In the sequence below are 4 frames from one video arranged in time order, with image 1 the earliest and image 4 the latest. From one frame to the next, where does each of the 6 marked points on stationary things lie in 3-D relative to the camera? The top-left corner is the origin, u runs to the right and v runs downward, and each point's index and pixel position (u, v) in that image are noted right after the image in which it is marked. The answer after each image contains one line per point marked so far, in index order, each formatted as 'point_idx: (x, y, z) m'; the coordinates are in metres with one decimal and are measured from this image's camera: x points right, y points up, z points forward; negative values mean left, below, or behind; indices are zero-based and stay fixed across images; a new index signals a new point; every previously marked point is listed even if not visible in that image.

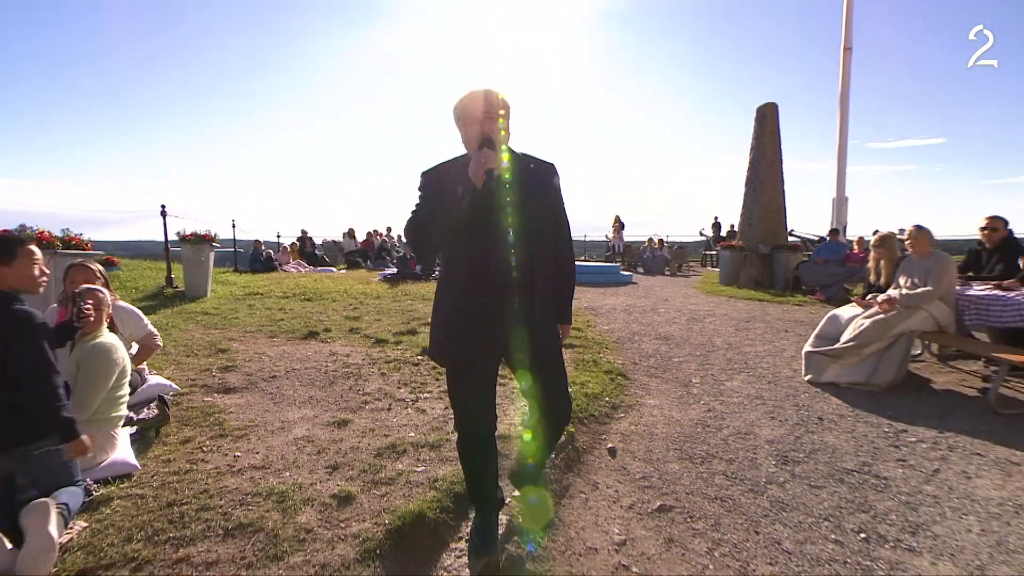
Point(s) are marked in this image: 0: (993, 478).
0: (+3.0, -1.2, +3.3) m
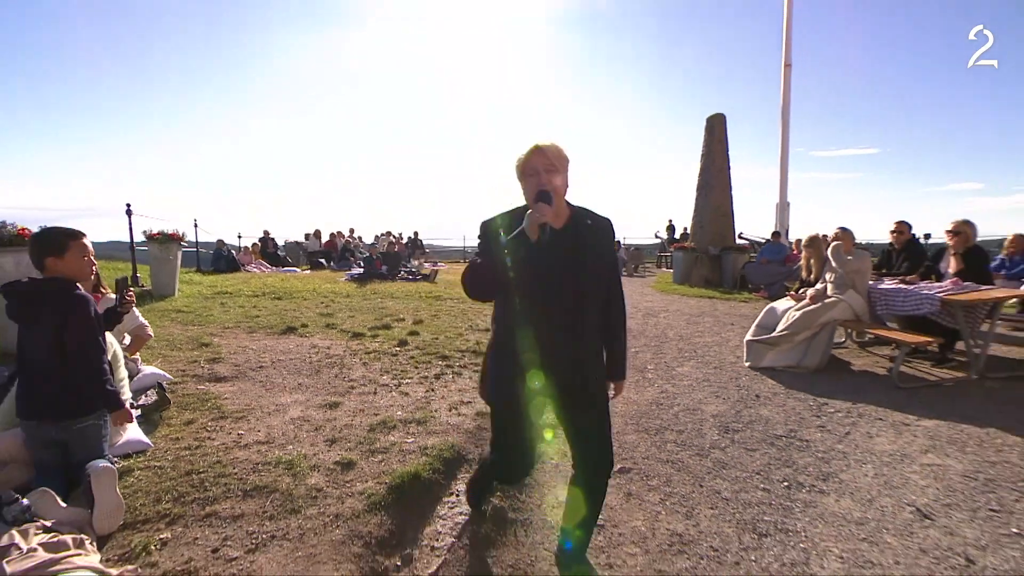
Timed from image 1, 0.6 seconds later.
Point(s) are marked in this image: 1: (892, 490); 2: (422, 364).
0: (+2.9, -1.1, +4.0) m
1: (+2.4, -1.3, +3.3) m
2: (-0.9, -0.7, +5.1) m
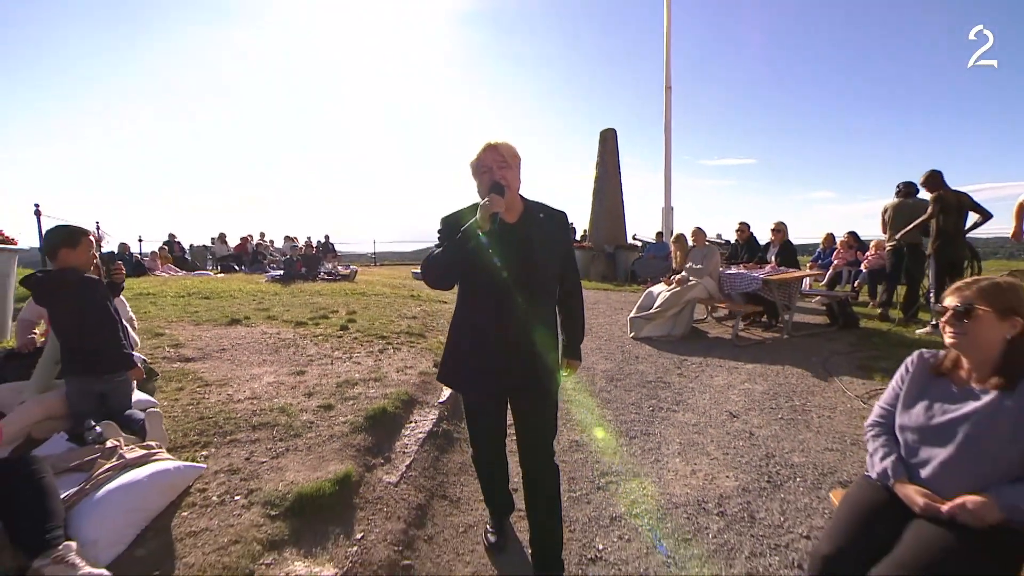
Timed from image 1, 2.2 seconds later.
0: (+2.2, -0.9, +5.5) m
1: (+1.9, -1.1, +4.8) m
2: (-1.7, -0.6, +6.0) m
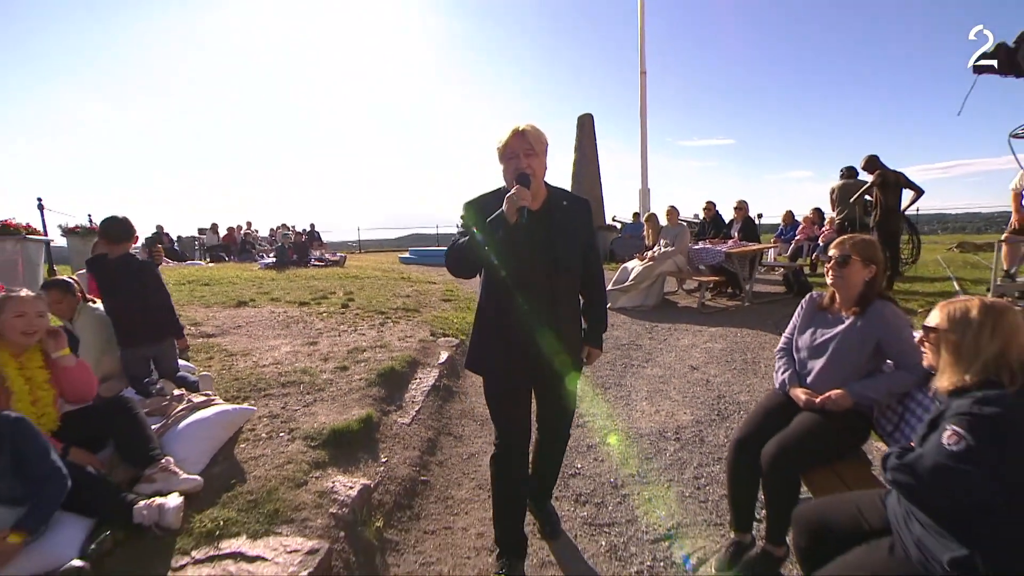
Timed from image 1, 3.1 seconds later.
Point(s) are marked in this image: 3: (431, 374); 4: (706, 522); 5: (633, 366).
0: (+2.1, -0.6, +6.3) m
1: (+1.8, -0.8, +5.5) m
2: (-1.8, -0.4, +6.6) m
3: (-0.7, -0.8, +4.7) m
4: (+1.1, -1.3, +2.9) m
5: (+1.3, -0.8, +5.5) m
